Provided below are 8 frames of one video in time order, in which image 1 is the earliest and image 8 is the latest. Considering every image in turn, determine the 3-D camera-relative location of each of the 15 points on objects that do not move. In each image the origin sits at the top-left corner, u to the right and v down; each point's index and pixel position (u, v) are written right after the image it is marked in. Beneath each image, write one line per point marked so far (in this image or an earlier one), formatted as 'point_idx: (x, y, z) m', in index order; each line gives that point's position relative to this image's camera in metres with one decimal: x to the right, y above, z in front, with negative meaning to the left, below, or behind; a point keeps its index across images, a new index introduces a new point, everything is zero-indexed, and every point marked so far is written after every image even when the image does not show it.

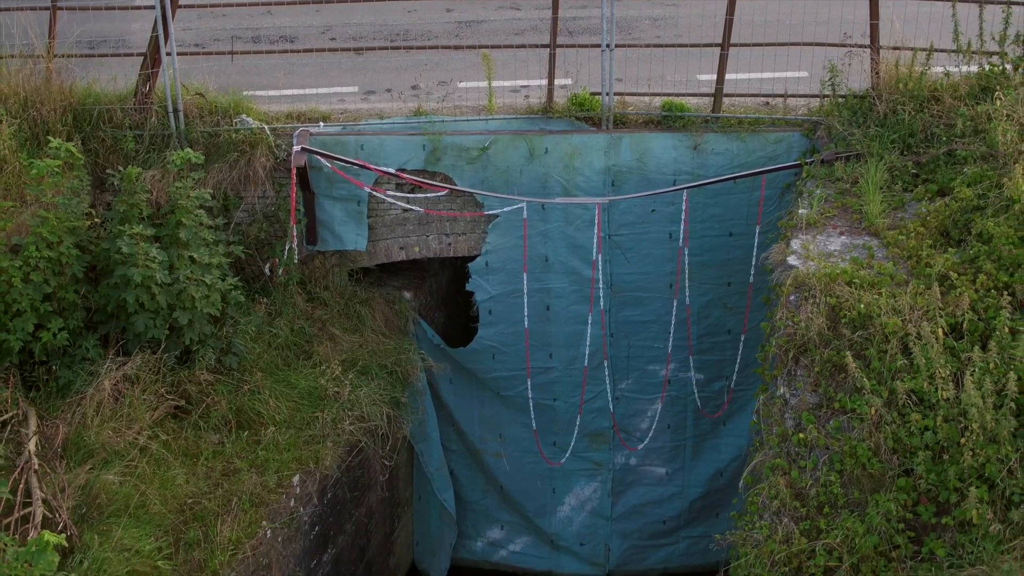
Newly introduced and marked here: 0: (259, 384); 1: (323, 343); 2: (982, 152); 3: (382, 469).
0: (-0.8, -0.3, +5.7) m
1: (-0.6, -0.2, +6.0) m
2: (+1.4, +0.4, +5.5) m
3: (-0.5, -0.6, +6.2) m
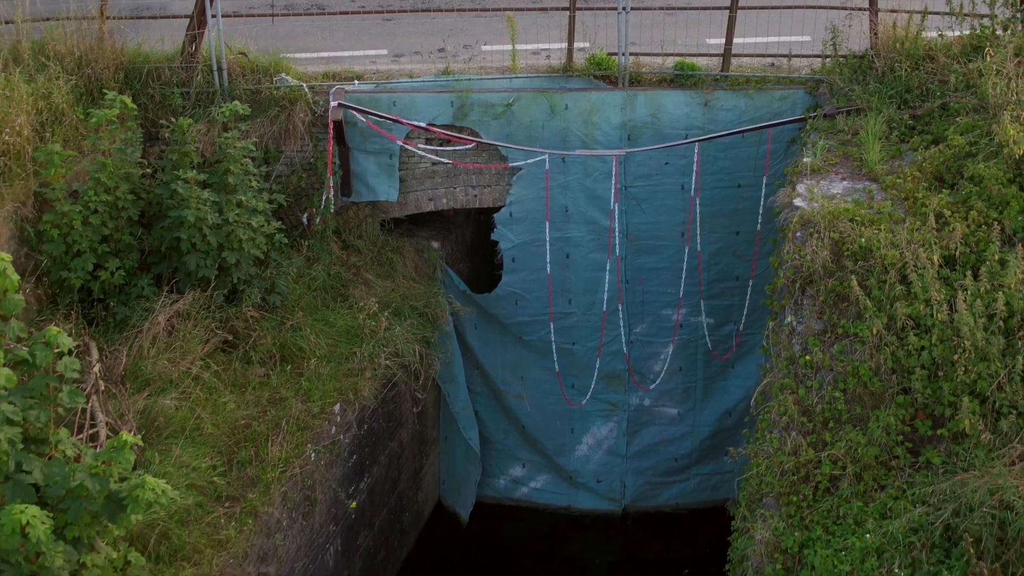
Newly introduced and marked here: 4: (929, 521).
0: (-0.7, -0.1, +6.1) m
1: (-0.5, 0.0, +6.4) m
2: (+1.5, +0.6, +6.0) m
3: (-0.4, -0.4, +6.6) m
4: (+1.1, -0.6, +4.7) m
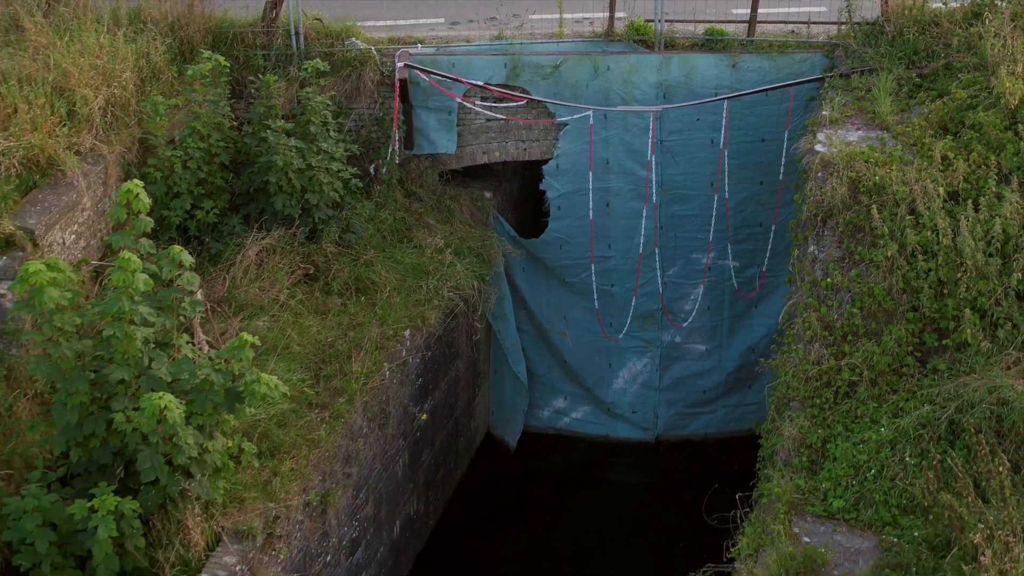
0: (-0.5, +0.1, +6.9) m
1: (-0.4, +0.2, +7.2) m
2: (+1.7, +0.8, +6.7) m
3: (-0.2, -0.2, +7.4) m
4: (+1.3, -0.4, +5.5) m
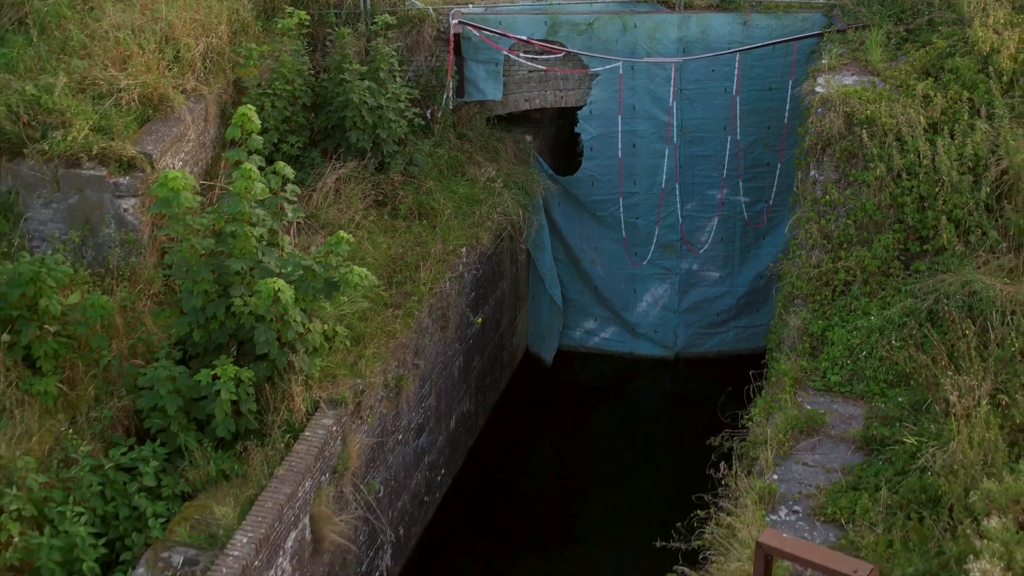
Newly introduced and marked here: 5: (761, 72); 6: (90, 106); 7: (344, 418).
0: (-0.3, +0.4, +7.9) m
1: (-0.2, +0.6, +8.2) m
2: (+1.9, +1.2, +7.7) m
3: (0.0, +0.1, +8.4) m
4: (+1.5, -0.1, +6.5) m
5: (+1.1, +1.0, +8.2) m
6: (-1.7, +0.7, +7.1) m
7: (-0.6, -0.5, +6.5) m
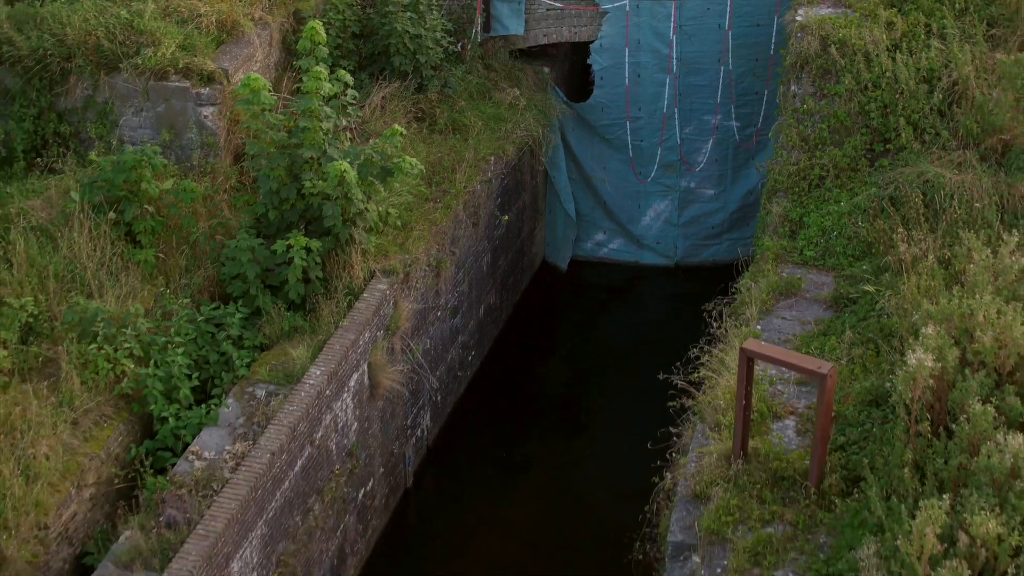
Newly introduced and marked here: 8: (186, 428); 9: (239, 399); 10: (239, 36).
0: (-0.2, +0.9, +9.1) m
1: (-0.1, +1.0, +9.4) m
2: (+2.0, +1.6, +8.9) m
3: (+0.1, +0.6, +9.6) m
4: (+1.6, +0.4, +7.7) m
5: (+1.2, +1.5, +9.4) m
6: (-1.6, +1.2, +8.3) m
7: (-0.5, 0.0, +7.7) m
8: (-1.3, -0.5, +6.9) m
9: (-1.1, -0.4, +7.0) m
10: (-1.3, +1.2, +8.5) m
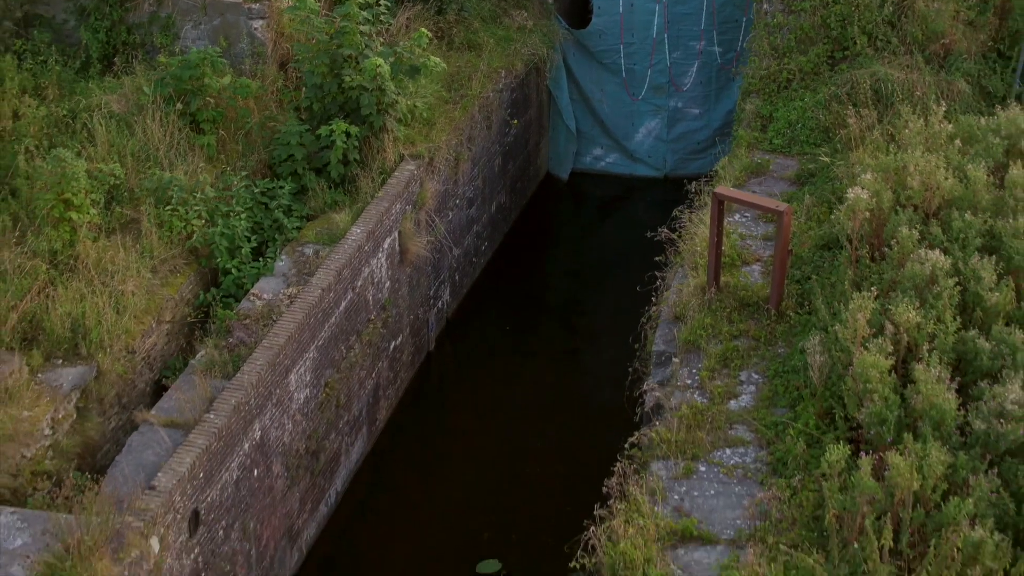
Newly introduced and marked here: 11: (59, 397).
0: (-0.2, +1.5, +10.4) m
1: (0.0, +1.6, +10.7) m
2: (+2.1, +2.2, +10.2) m
3: (+0.1, +1.2, +10.9) m
4: (+1.6, +1.0, +9.0) m
5: (+1.3, +2.0, +10.7) m
6: (-1.5, +1.8, +9.6) m
7: (-0.4, +0.6, +8.9) m
8: (-1.2, 0.0, +8.2) m
9: (-1.0, +0.1, +8.3) m
10: (-1.2, +1.8, +9.8) m
11: (-1.8, -0.4, +7.2) m
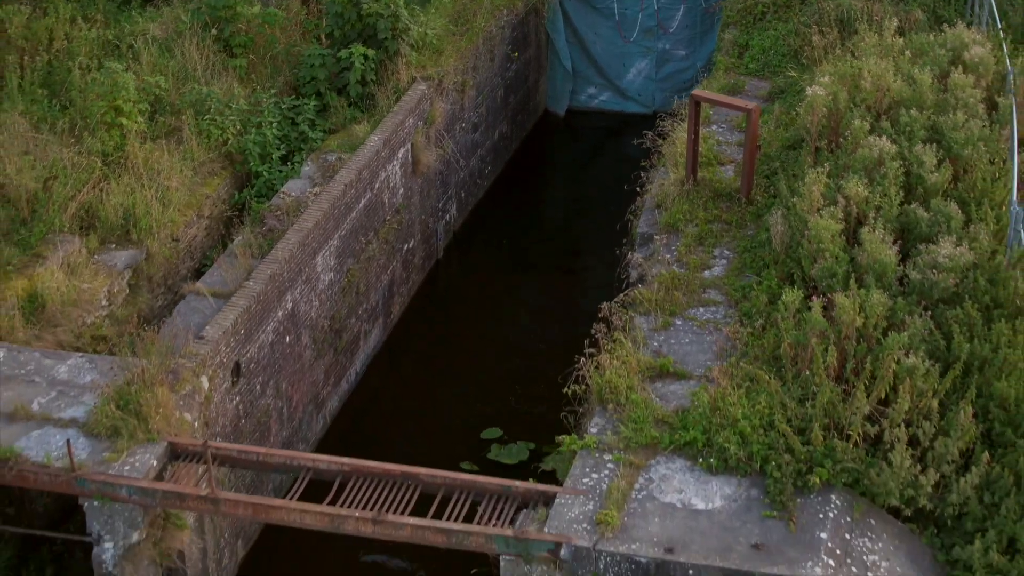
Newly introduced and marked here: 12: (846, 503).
0: (-0.2, +2.0, +11.4) m
1: (0.0, +2.1, +11.7) m
2: (+2.1, +2.7, +11.2) m
3: (+0.2, +1.7, +11.9) m
4: (+1.6, +1.5, +10.0) m
5: (+1.3, +2.5, +11.7) m
6: (-1.5, +2.3, +10.6) m
7: (-0.4, +1.1, +9.9) m
8: (-1.2, +0.6, +9.2) m
9: (-1.0, +0.7, +9.3) m
10: (-1.2, +2.3, +10.8) m
11: (-1.8, +0.1, +8.2) m
12: (+1.2, -0.8, +6.3) m
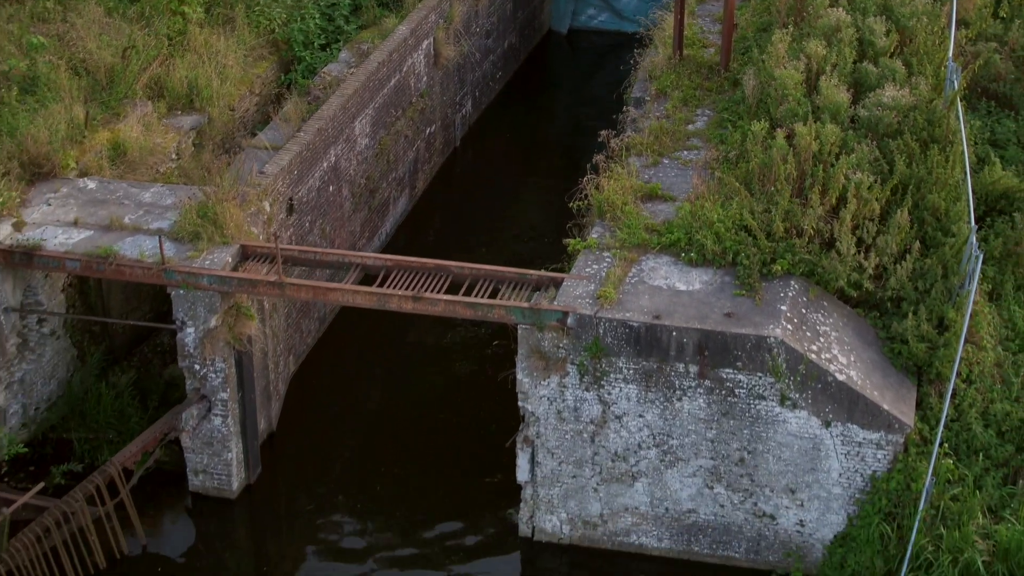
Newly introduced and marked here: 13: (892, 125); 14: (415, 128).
0: (-0.1, +2.7, +12.7) m
1: (0.0, +2.9, +13.0) m
2: (+2.1, +3.5, +12.6) m
3: (+0.2, +2.4, +13.2) m
4: (+1.7, +2.2, +11.3) m
5: (+1.4, +3.3, +13.0) m
6: (-1.4, +3.0, +12.0) m
7: (-0.4, +1.9, +11.3) m
8: (-1.1, +1.3, +10.6) m
9: (-1.0, +1.4, +10.7) m
10: (-1.2, +3.0, +12.1) m
11: (-1.7, +0.8, +9.5) m
12: (+1.2, 0.0, +7.7) m
13: (+1.8, +0.8, +8.4) m
14: (-0.6, +1.0, +10.9) m
